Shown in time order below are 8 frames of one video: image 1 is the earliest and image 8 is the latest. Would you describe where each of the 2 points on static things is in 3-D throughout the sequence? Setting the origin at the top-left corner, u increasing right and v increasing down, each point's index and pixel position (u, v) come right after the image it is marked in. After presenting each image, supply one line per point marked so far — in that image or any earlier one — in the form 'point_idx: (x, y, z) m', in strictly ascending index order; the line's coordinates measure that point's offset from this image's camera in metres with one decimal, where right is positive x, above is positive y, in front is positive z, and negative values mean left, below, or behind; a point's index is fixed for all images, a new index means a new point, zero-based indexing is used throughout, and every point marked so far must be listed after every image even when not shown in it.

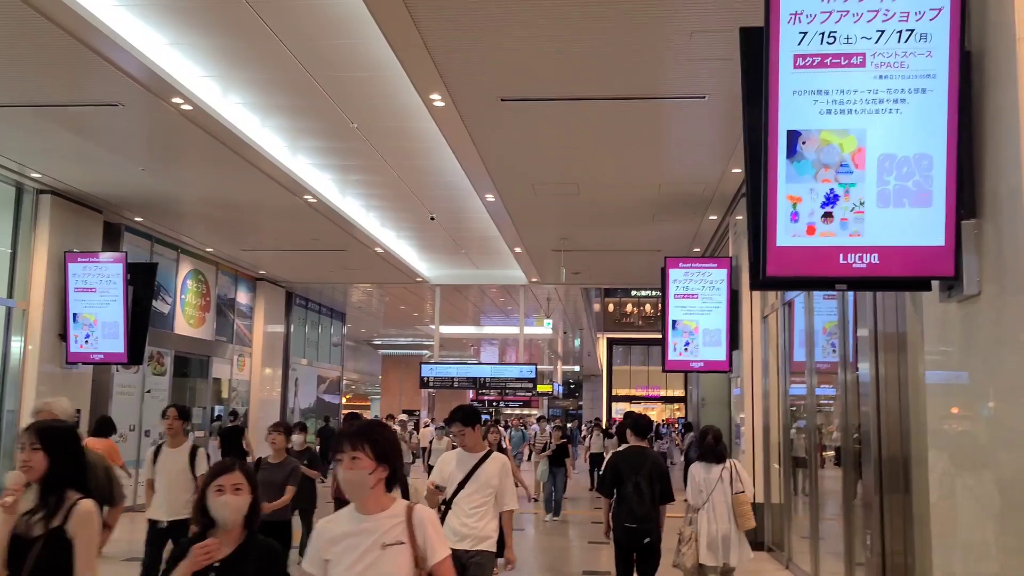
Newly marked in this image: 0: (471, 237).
0: (-0.5, +0.7, +13.0) m
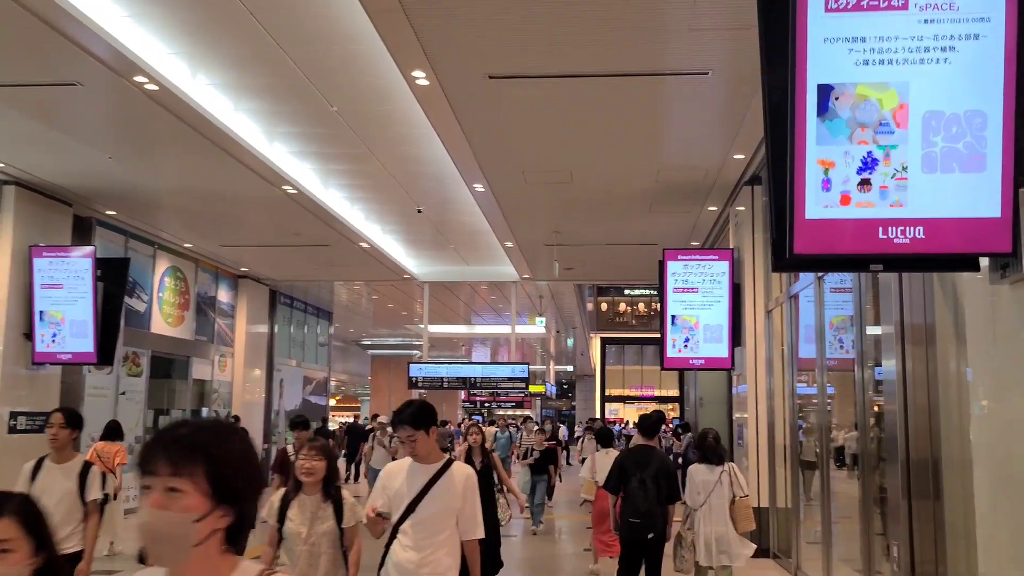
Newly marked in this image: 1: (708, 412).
0: (-0.7, +0.8, +12.5) m
1: (+3.0, -1.9, +14.0) m
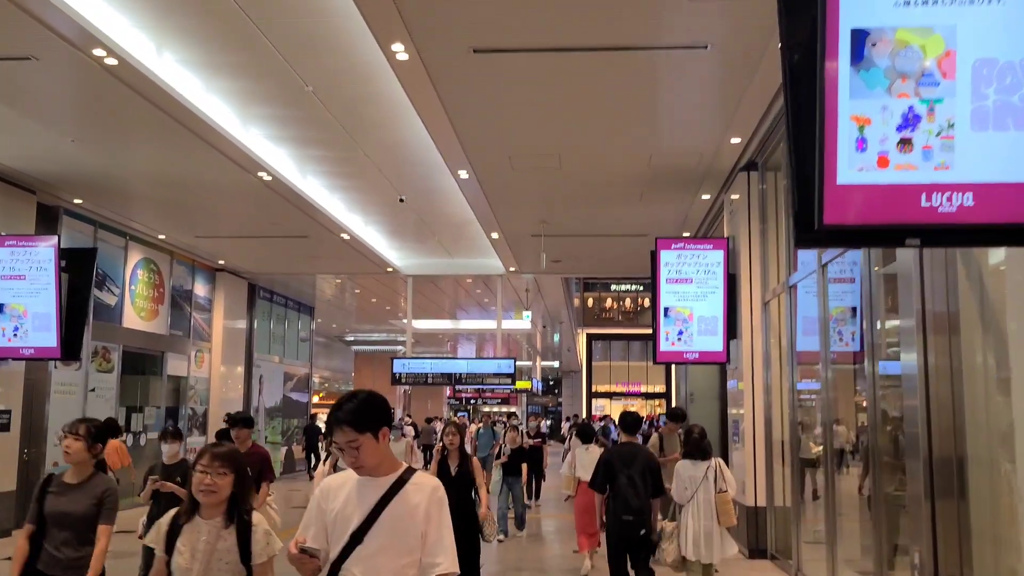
0: (-0.9, +0.9, +12.1) m
1: (+2.8, -1.8, +13.7) m
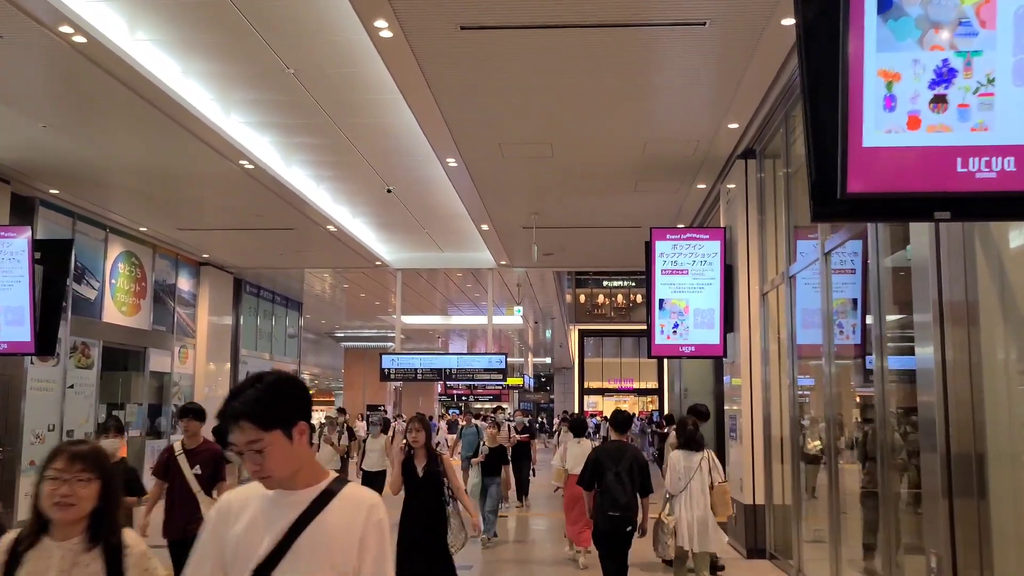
0: (-1.0, +1.0, +11.8) m
1: (+2.6, -1.7, +13.4) m
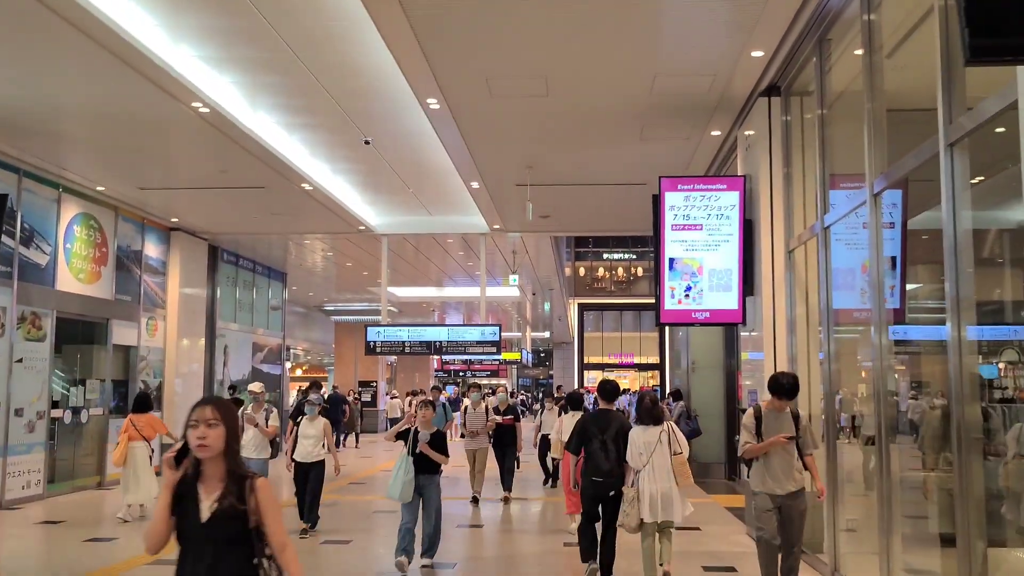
0: (-1.1, +1.4, +10.8) m
1: (+2.6, -1.2, +12.5) m
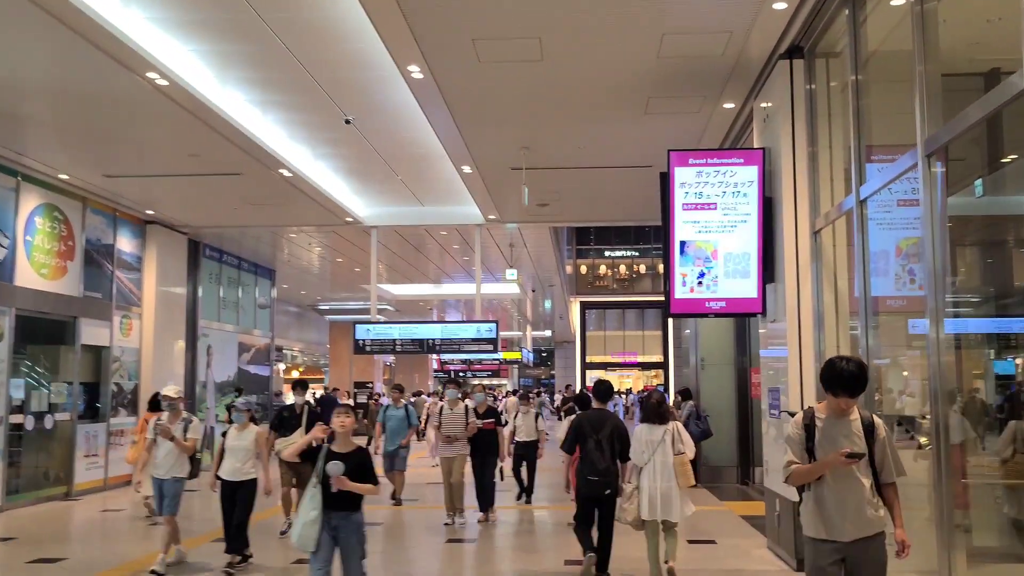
0: (-1.1, +1.5, +10.1) m
1: (+2.5, -1.1, +11.7) m
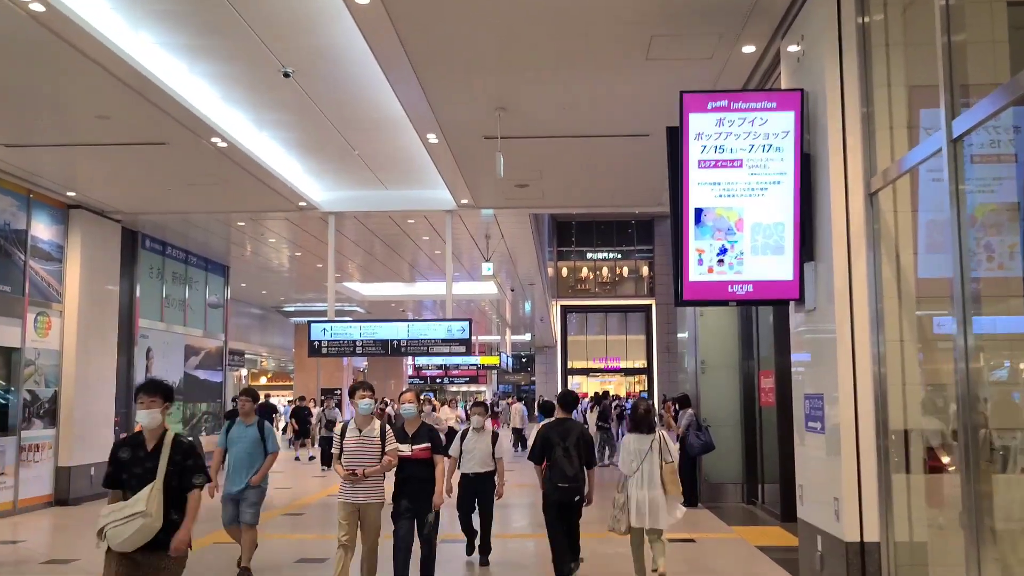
0: (-1.4, +1.5, +8.7) m
1: (+2.2, -1.0, +10.4) m
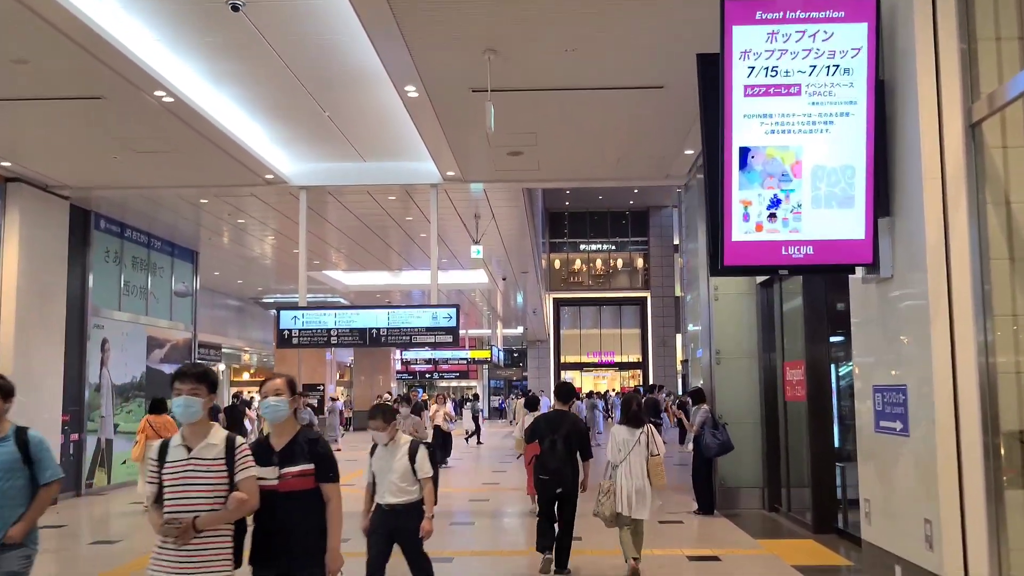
0: (-1.4, +1.7, +7.5) m
1: (+2.2, -0.9, +9.3) m
